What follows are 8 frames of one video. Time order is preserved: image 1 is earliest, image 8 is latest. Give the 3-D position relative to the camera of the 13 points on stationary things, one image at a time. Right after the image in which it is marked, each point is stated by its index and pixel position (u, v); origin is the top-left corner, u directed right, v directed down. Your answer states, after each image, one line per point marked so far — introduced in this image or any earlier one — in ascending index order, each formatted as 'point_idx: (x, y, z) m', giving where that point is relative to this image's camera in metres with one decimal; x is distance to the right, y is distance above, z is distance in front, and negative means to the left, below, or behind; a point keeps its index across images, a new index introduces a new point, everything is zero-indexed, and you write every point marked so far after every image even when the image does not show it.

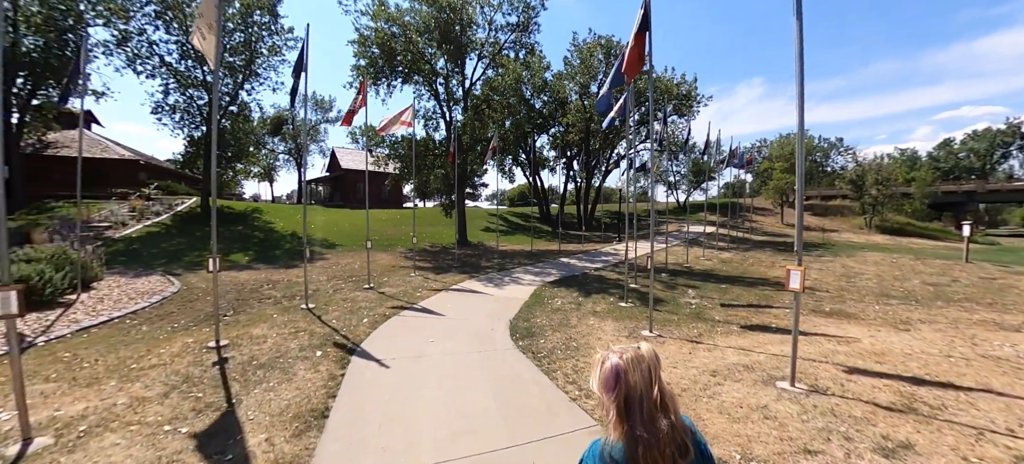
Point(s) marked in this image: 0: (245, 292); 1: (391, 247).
0: (-6.7, -1.5, +10.0) m
1: (-5.3, -0.6, +17.7) m
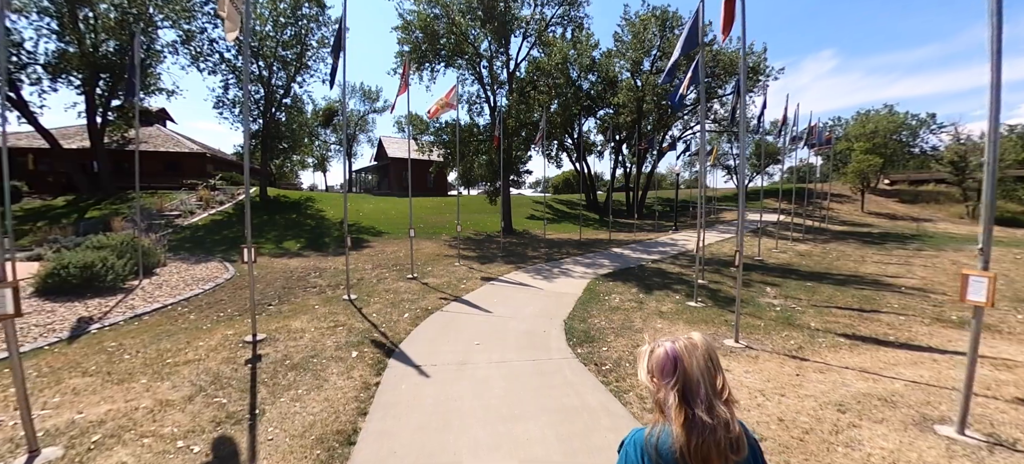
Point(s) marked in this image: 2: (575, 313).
0: (-5.5, -1.2, +10.0) m
1: (-3.3, -0.1, +17.4) m
2: (+1.0, -1.3, +6.3) m
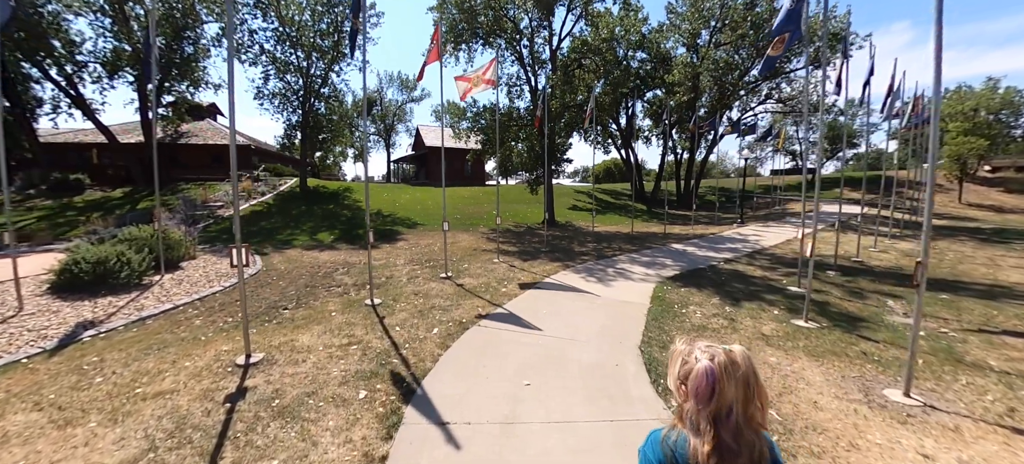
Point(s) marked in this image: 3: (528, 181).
0: (-4.4, -1.0, +9.1) m
1: (-1.6, +0.2, +16.3) m
2: (+1.7, -1.3, +4.8) m
3: (+0.7, +2.4, +18.6) m
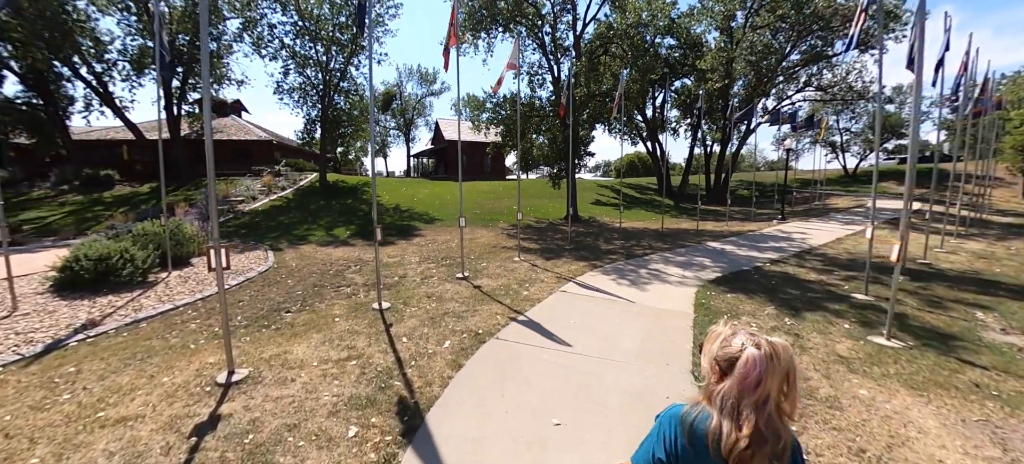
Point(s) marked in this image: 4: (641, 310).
0: (-4.0, -0.9, +8.6) m
1: (-0.7, +0.4, +15.7) m
2: (+1.9, -1.3, +4.0) m
3: (+1.7, +2.6, +17.8) m
4: (+1.8, -1.1, +5.8) m
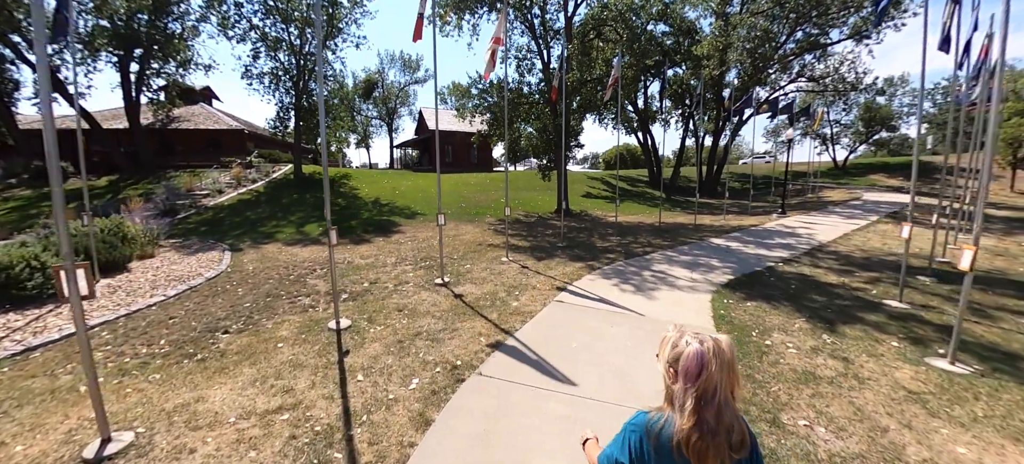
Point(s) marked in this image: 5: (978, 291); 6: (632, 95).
0: (-4.2, -0.9, +7.5) m
1: (-1.2, +0.5, +14.6) m
2: (+1.8, -1.3, +3.1) m
3: (+1.1, +2.8, +16.8) m
4: (+1.7, -1.1, +4.8) m
5: (+7.9, -1.0, +6.7) m
6: (+6.0, +6.9, +20.1) m
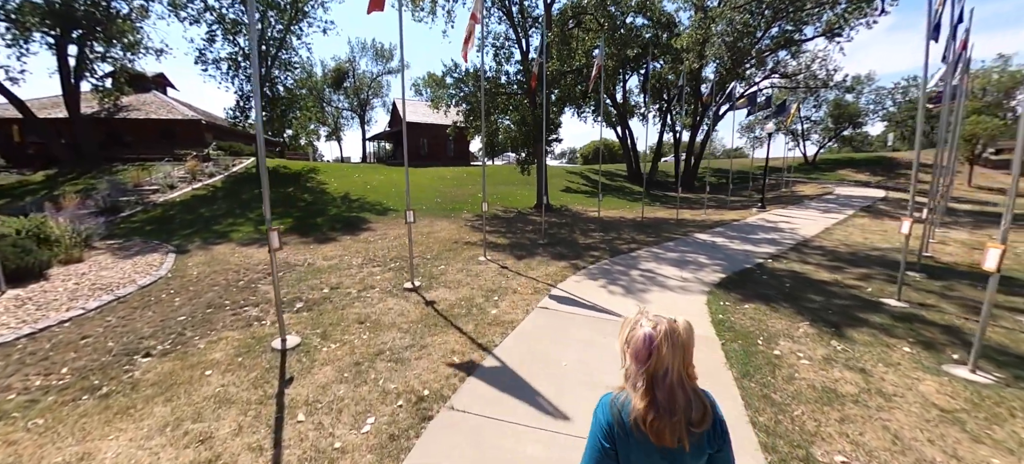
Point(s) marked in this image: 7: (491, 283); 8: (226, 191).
0: (-4.6, -0.9, +6.6) m
1: (-2.0, +0.6, +13.9) m
2: (+1.7, -1.3, +2.6) m
3: (+0.2, +2.9, +16.1) m
4: (+1.5, -1.1, +4.3) m
5: (+7.5, -0.9, +6.6) m
6: (+4.9, +7.2, +19.7) m
7: (-0.4, -0.8, +6.4) m
8: (-11.9, +1.6, +16.6) m
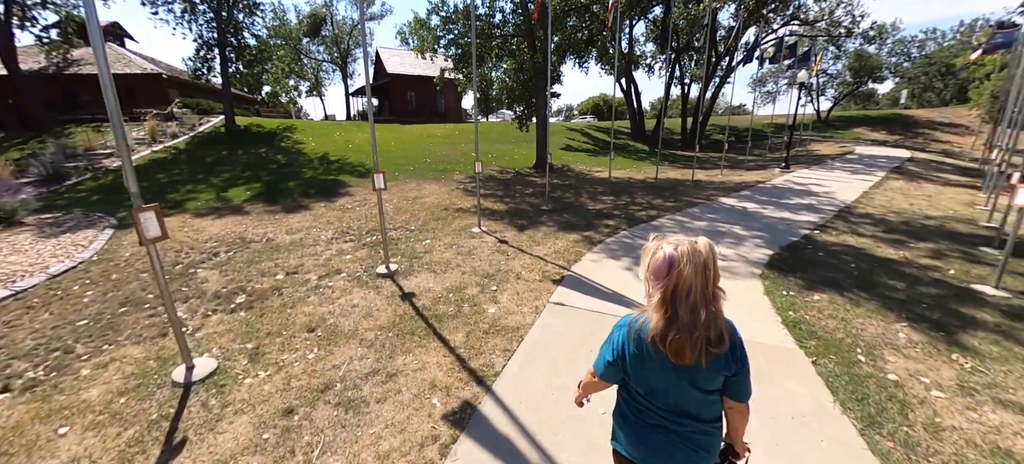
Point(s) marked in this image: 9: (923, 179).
0: (-4.6, -0.6, +5.3) m
1: (-2.1, +1.8, +12.4) m
2: (+1.8, -1.3, +1.5) m
3: (0.0, +4.3, +14.5) m
4: (+1.5, -0.9, +3.1) m
5: (+7.5, -0.4, +5.4) m
6: (+4.6, +8.9, +17.7) m
7: (-0.3, -0.4, +5.2) m
8: (-12.1, +2.9, +15.0) m
9: (+12.3, +1.6, +11.8) m
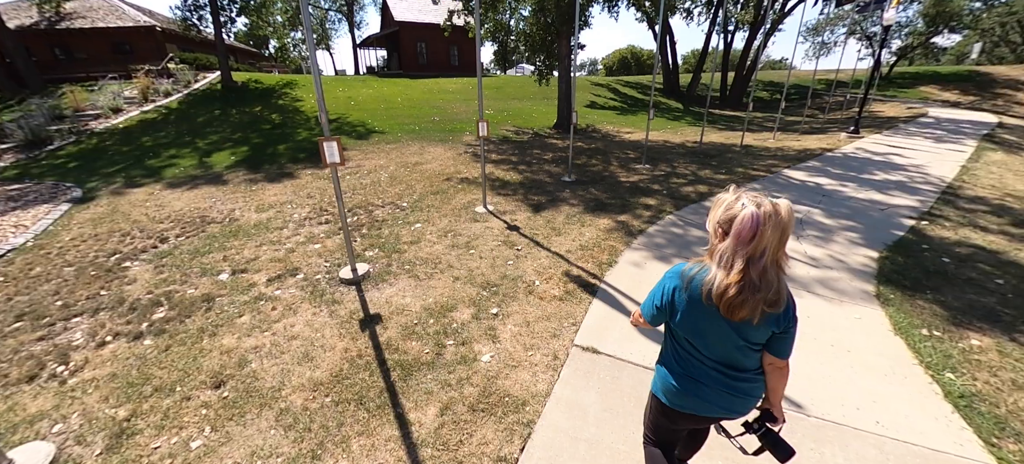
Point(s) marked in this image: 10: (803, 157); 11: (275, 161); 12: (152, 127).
0: (-4.5, -0.4, +4.3) m
1: (-1.6, +2.6, +11.0) m
2: (+1.7, -1.6, +0.2) m
3: (+0.6, +5.2, +12.7) m
4: (+1.5, -1.1, +1.9) m
5: (+7.6, -0.4, +3.9) m
6: (+5.4, +10.1, +15.2) m
7: (-0.3, -0.3, +4.0) m
8: (-11.5, +4.2, +13.9) m
9: (+12.7, +2.1, +9.8) m
10: (+5.9, +1.5, +8.2) m
11: (-5.4, +1.6, +9.2) m
12: (-11.2, +3.2, +12.4) m
